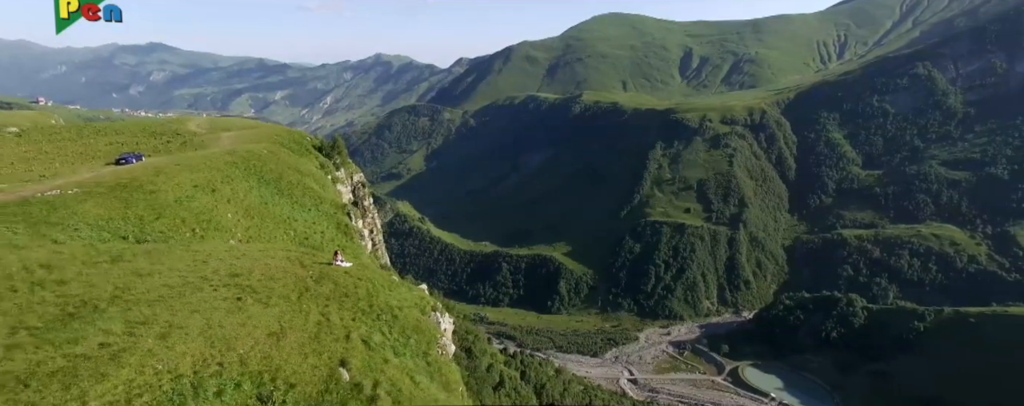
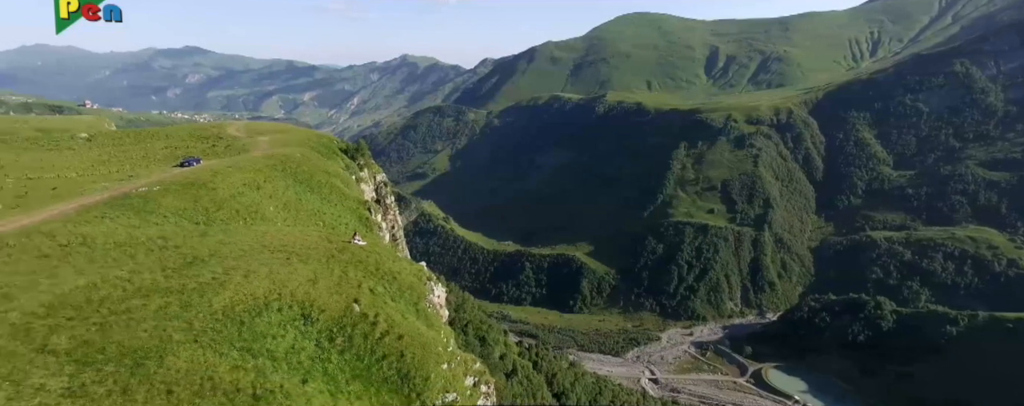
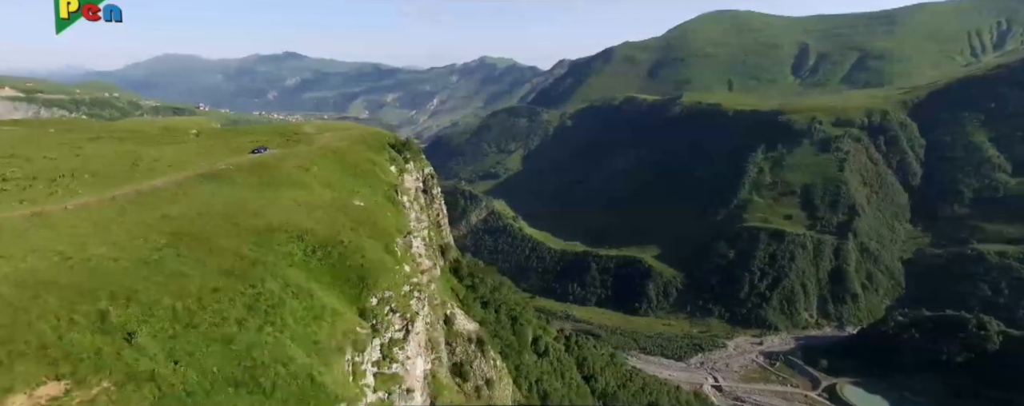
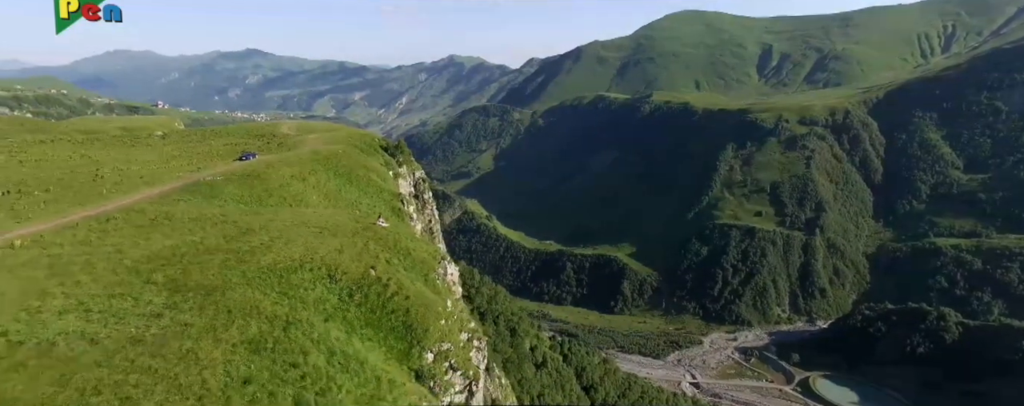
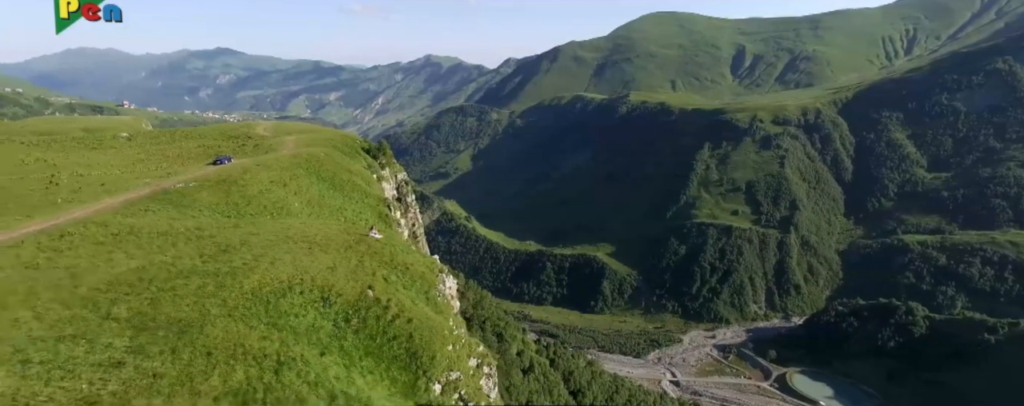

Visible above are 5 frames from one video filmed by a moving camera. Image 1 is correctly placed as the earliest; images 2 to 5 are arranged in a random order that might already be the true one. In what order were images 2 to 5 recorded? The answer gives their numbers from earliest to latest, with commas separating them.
2, 5, 4, 3
